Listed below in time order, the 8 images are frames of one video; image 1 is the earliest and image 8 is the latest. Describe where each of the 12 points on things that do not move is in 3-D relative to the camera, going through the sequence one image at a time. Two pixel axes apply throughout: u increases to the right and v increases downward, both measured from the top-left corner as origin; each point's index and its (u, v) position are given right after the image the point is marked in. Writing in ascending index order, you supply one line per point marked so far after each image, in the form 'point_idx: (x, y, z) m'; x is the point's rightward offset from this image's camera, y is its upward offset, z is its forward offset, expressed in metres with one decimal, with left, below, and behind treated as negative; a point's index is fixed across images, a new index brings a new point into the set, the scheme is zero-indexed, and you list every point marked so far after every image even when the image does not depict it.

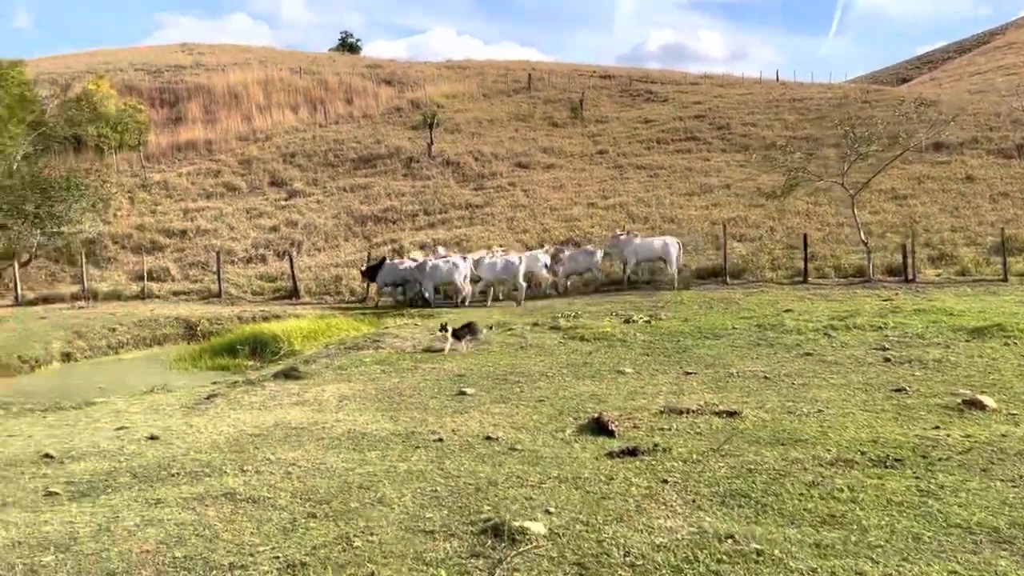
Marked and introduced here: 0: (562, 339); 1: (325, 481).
0: (+0.6, -0.6, +9.3) m
1: (-0.9, -1.0, +4.4) m
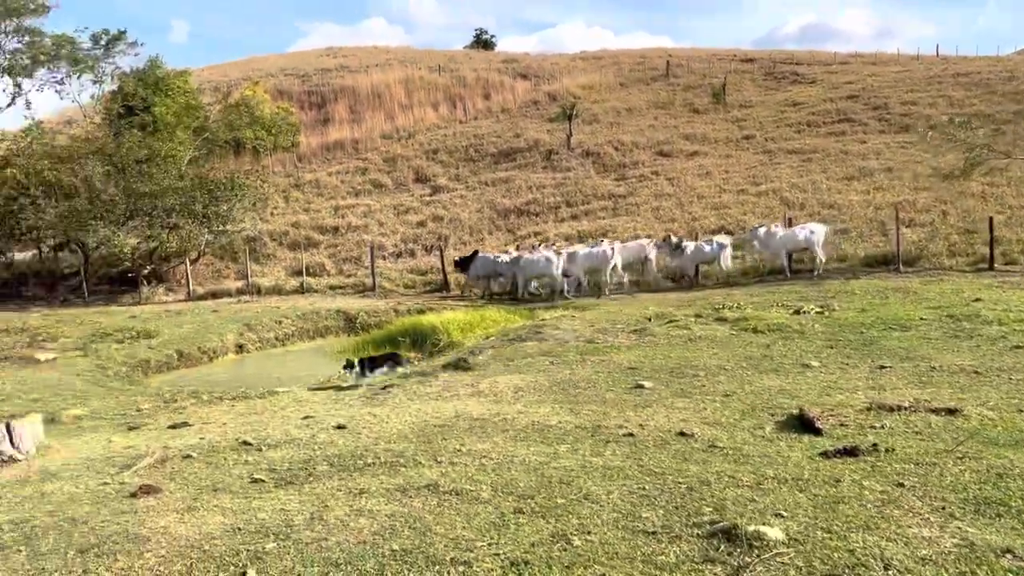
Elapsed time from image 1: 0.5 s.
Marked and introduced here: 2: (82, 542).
0: (+2.3, -0.4, +8.9) m
1: (+0.1, -0.9, +4.3) m
2: (-1.8, -1.1, +3.6) m
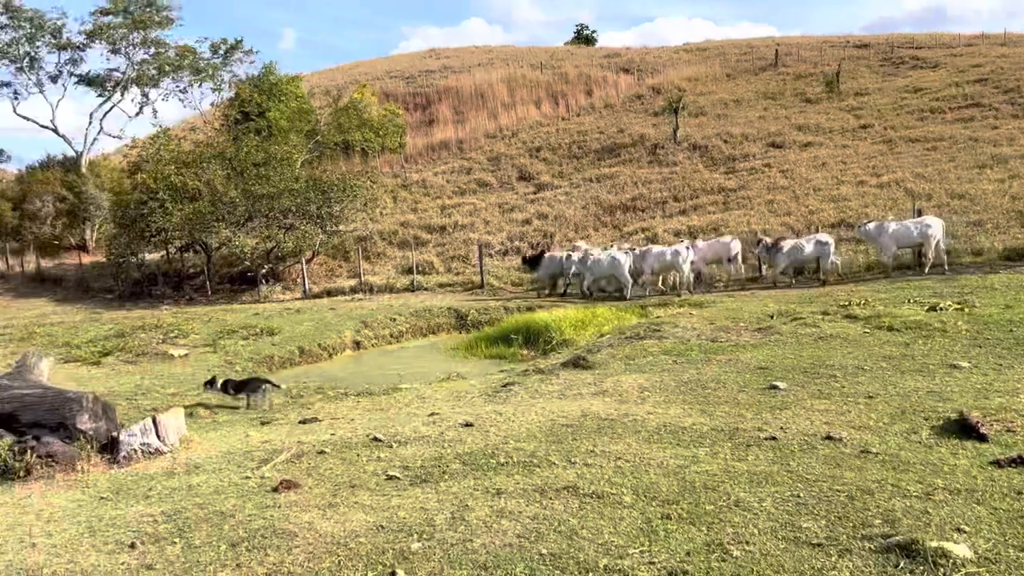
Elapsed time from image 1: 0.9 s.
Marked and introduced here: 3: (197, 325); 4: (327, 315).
0: (+3.5, -0.4, +8.4) m
1: (+0.7, -0.9, +4.1) m
2: (-1.2, -1.1, +3.7) m
3: (-4.8, -0.6, +13.1) m
4: (-3.1, -0.4, +14.3) m
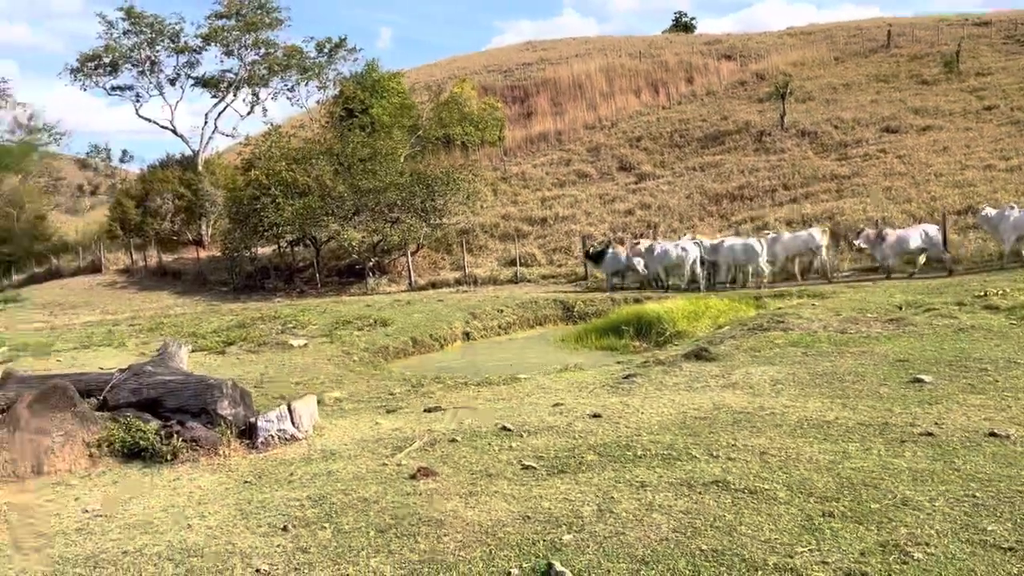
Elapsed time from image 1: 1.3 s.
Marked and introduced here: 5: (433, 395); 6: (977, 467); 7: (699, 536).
0: (+4.6, -0.3, +7.9) m
1: (+1.4, -0.8, +3.9) m
2: (-0.6, -1.0, +3.7) m
3: (-3.1, -0.4, +13.5) m
4: (-1.3, -0.3, +14.4) m
5: (-0.7, -0.9, +7.3) m
6: (+2.1, -0.8, +3.8) m
7: (+0.7, -0.9, +3.2) m
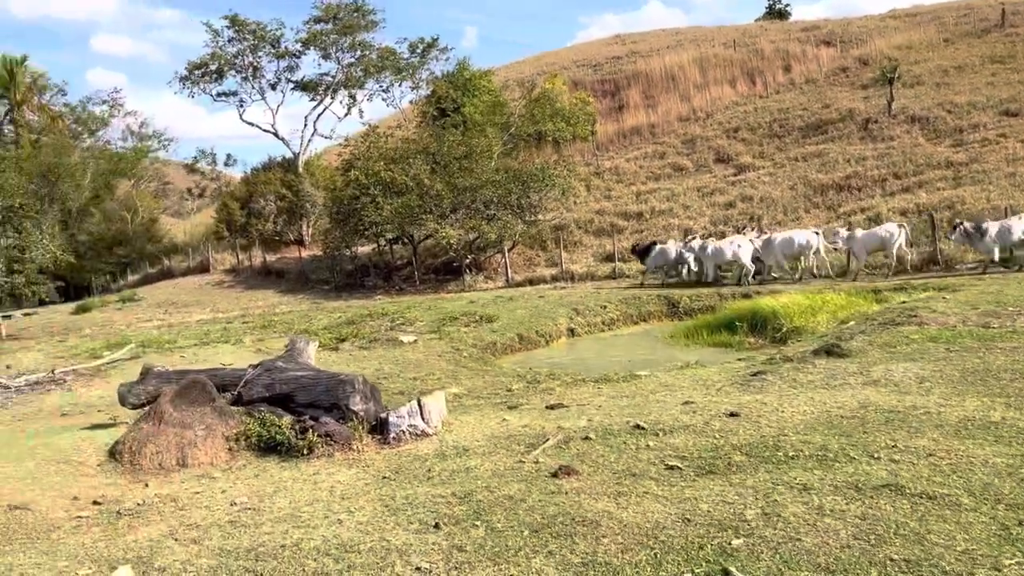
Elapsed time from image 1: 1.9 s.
0: (+5.6, -0.2, +7.3) m
1: (+2.1, -0.8, +3.6) m
2: (+0.1, -1.0, +3.7) m
3: (-1.5, -0.4, +13.6) m
4: (+0.5, -0.2, +14.3) m
5: (+0.4, -0.9, +7.2) m
6: (+2.7, -0.7, +3.5) m
7: (+1.3, -0.9, +3.0) m
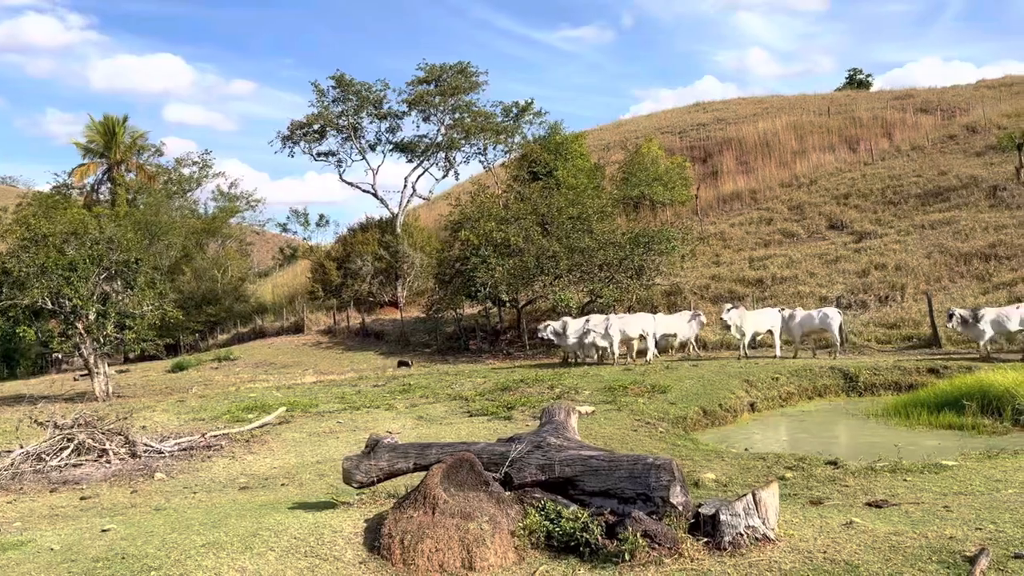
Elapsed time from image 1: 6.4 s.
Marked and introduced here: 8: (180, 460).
0: (+7.6, -0.8, +5.7) m
1: (+3.8, -1.0, +2.3) m
2: (+1.8, -1.2, +2.5) m
3: (+0.9, -1.3, +12.5) m
4: (+2.9, -1.3, +13.1) m
5: (+2.3, -1.4, +5.9) m
6: (+4.4, -1.0, +2.1) m
7: (+3.0, -1.1, +1.7) m
8: (-3.4, -1.7, +8.7) m
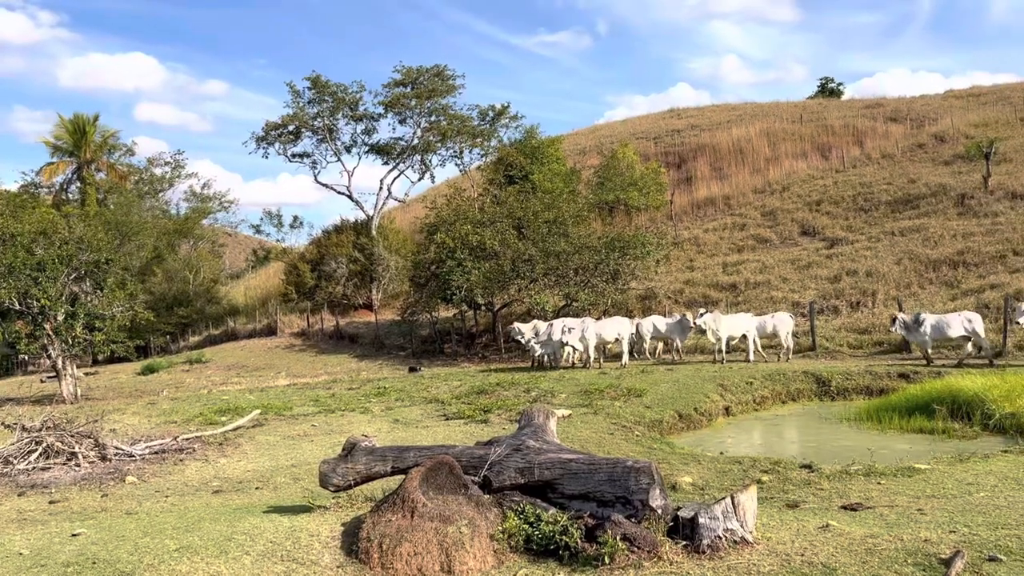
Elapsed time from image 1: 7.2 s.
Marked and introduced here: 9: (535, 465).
0: (+7.5, -0.9, +6.0) m
1: (+3.8, -1.1, +2.4) m
2: (+1.8, -1.2, +2.5) m
3: (+0.6, -1.4, +12.5) m
4: (+2.5, -1.3, +13.2) m
5: (+2.2, -1.4, +6.0) m
6: (+4.4, -1.0, +2.2) m
7: (+3.0, -1.1, +1.8) m
8: (-3.6, -1.8, +8.6) m
9: (+0.1, -1.0, +4.9) m
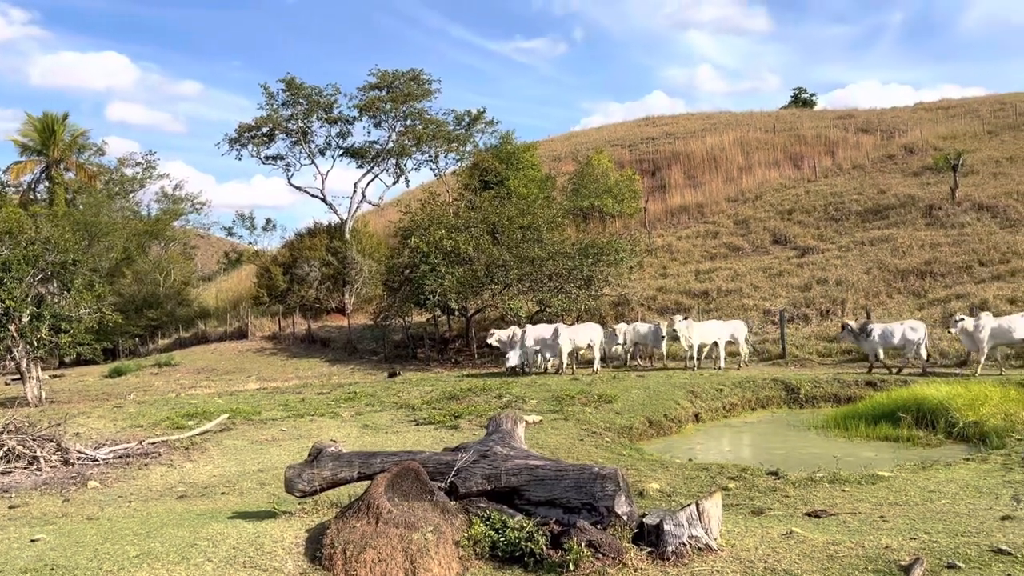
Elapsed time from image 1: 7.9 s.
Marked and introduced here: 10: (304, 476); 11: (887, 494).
0: (+7.2, -1.0, +6.2) m
1: (+3.6, -1.1, +2.5) m
2: (+1.7, -1.2, +2.5) m
3: (+0.1, -1.5, +12.5) m
4: (+2.1, -1.5, +13.2) m
5: (+2.0, -1.4, +6.0) m
6: (+4.3, -1.1, +2.3) m
7: (+2.9, -1.1, +1.9) m
8: (-3.9, -1.8, +8.5) m
9: (-0.1, -1.1, +4.9) m
10: (-1.3, -1.2, +5.4) m
11: (+2.5, -1.4, +5.8) m
